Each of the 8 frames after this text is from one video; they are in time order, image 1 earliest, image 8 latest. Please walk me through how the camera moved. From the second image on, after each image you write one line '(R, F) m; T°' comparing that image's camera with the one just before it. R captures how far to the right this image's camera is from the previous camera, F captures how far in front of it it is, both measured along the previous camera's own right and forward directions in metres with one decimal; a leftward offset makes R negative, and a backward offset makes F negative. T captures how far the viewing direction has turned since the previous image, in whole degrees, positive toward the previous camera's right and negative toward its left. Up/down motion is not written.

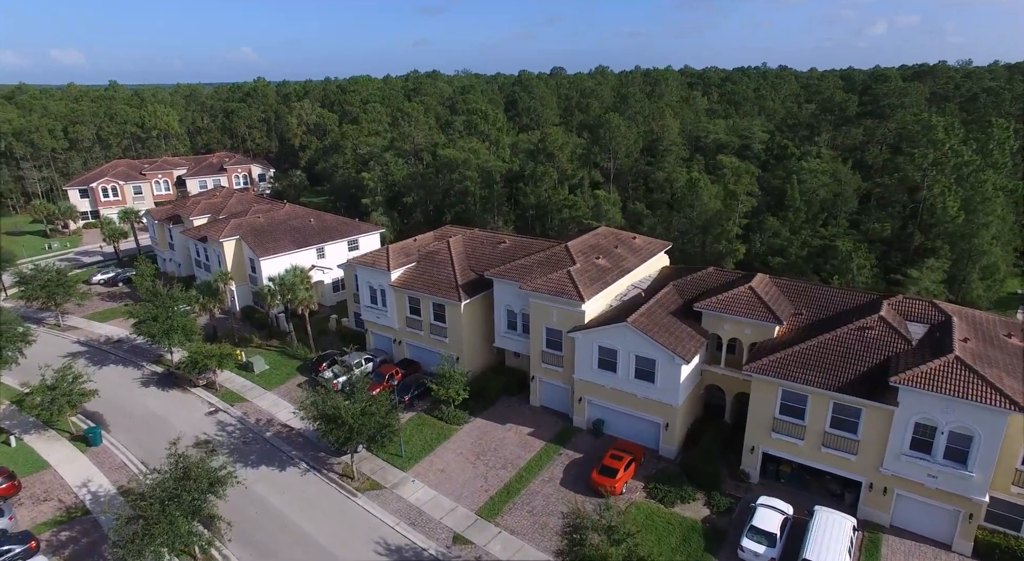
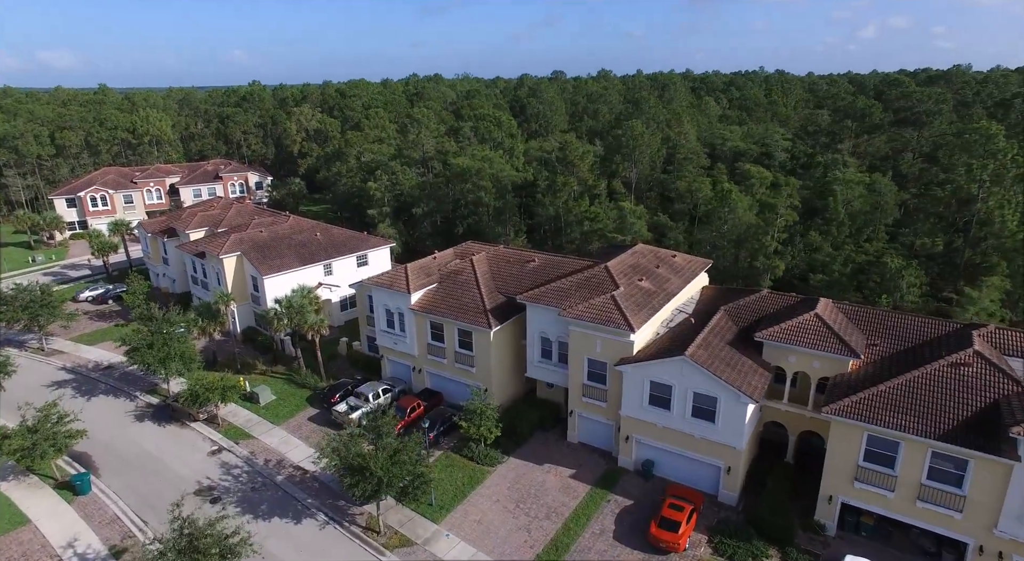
(-2.1, +2.9) m; +1°
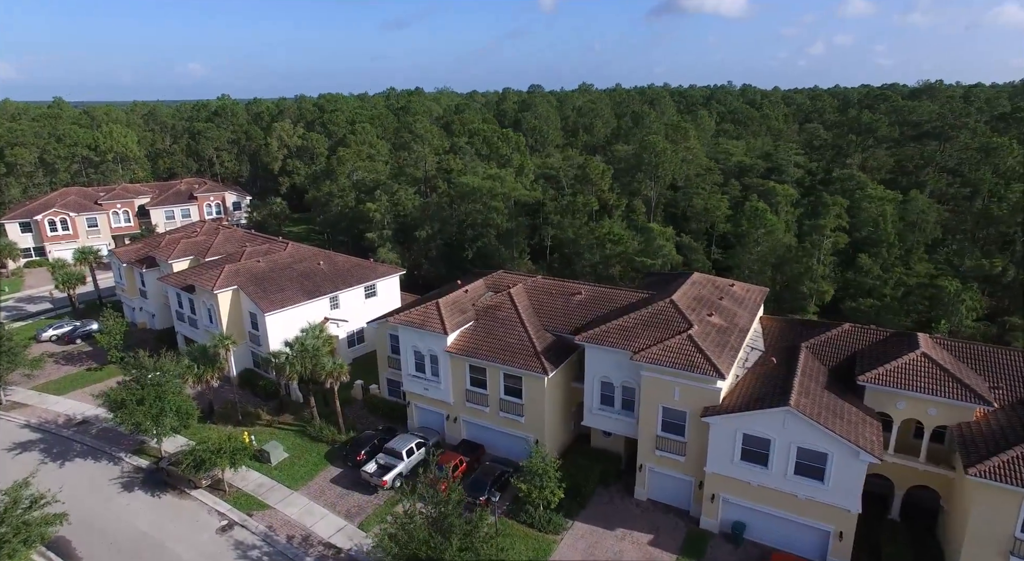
(-3.9, +3.6) m; +3°
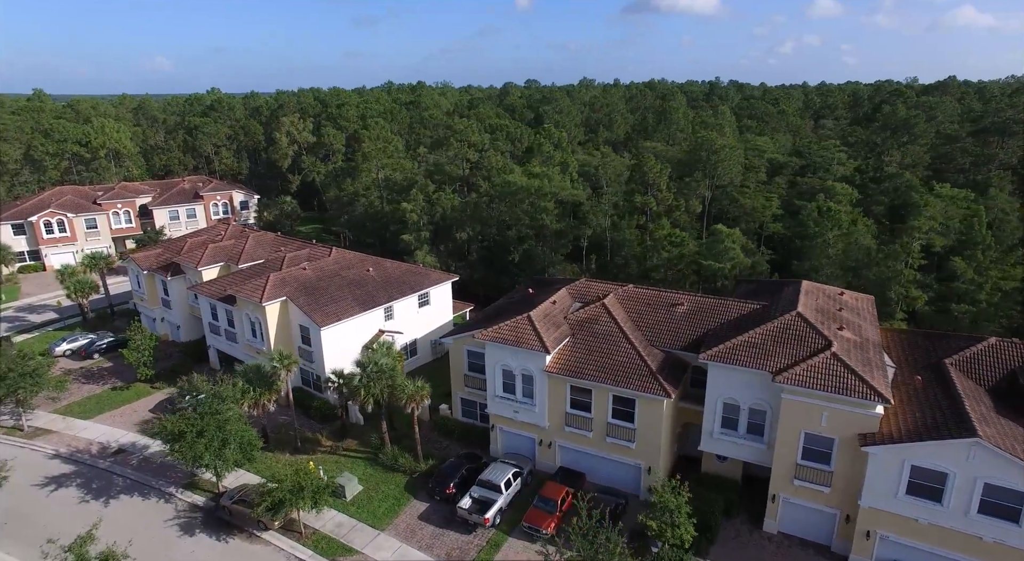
(-5.3, +2.9) m; +2°
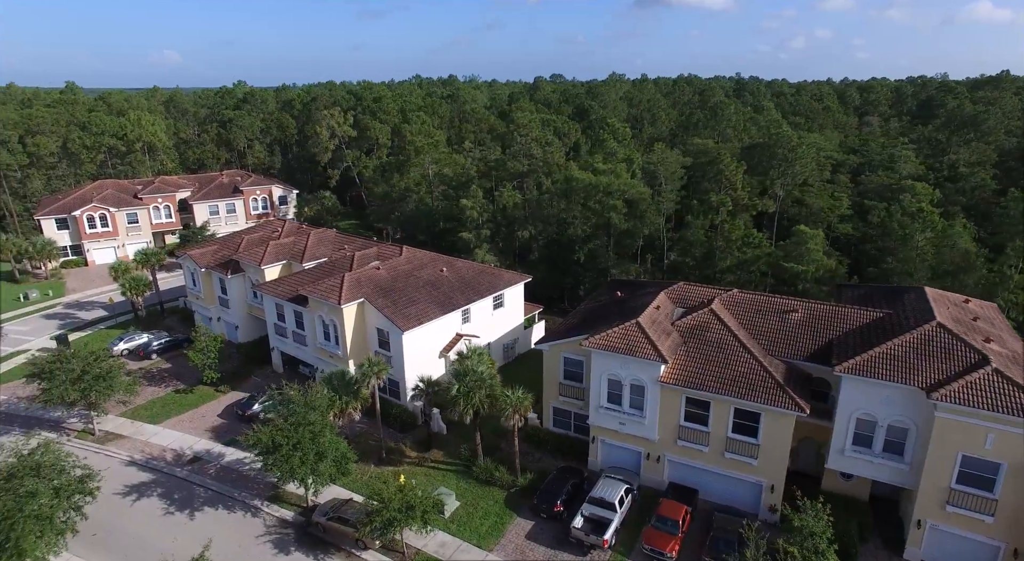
(-4.1, +1.6) m; -1°
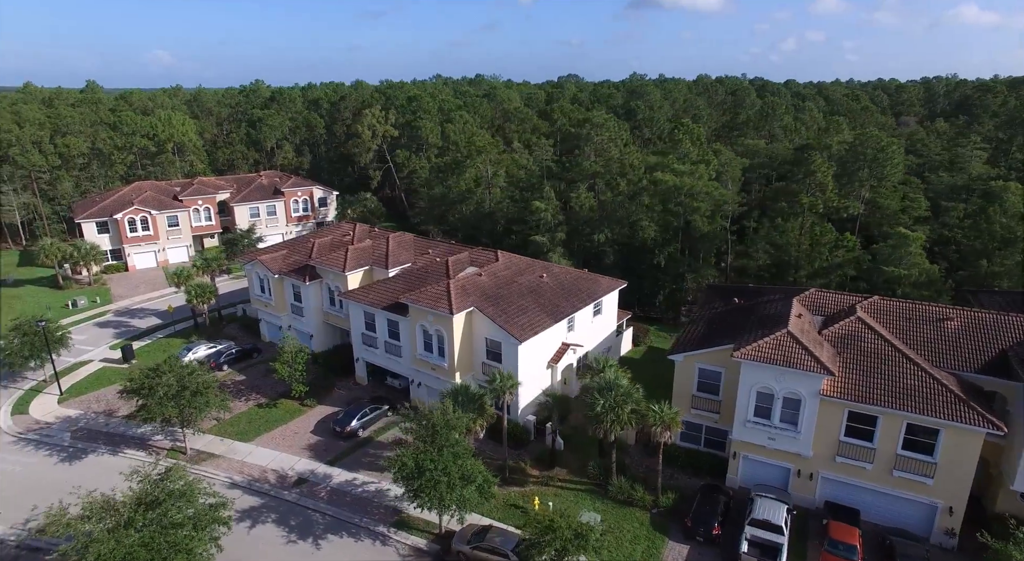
(-5.9, +1.7) m; +1°
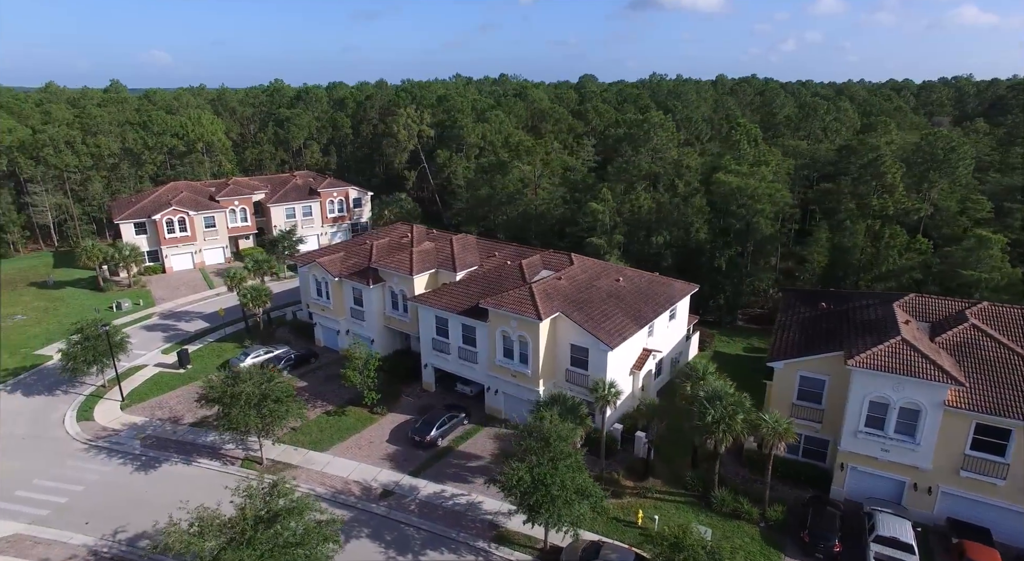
(-4.0, +1.0) m; 0°
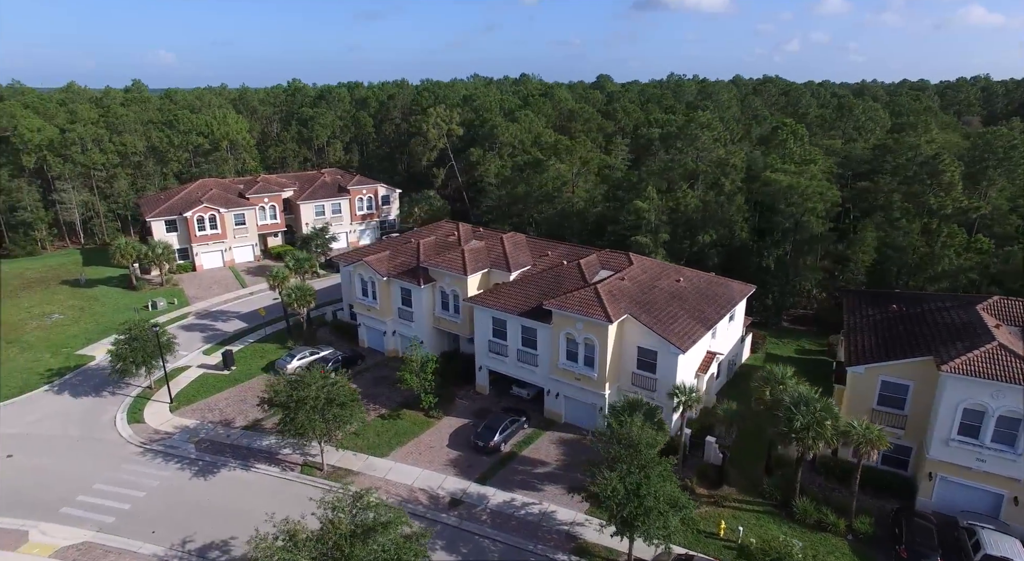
(-2.9, +0.8) m; 0°
